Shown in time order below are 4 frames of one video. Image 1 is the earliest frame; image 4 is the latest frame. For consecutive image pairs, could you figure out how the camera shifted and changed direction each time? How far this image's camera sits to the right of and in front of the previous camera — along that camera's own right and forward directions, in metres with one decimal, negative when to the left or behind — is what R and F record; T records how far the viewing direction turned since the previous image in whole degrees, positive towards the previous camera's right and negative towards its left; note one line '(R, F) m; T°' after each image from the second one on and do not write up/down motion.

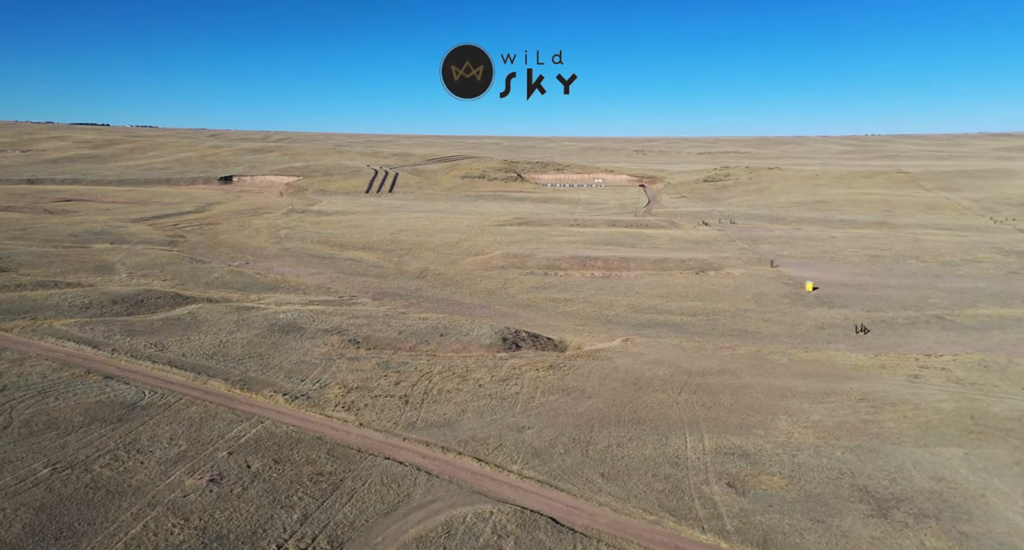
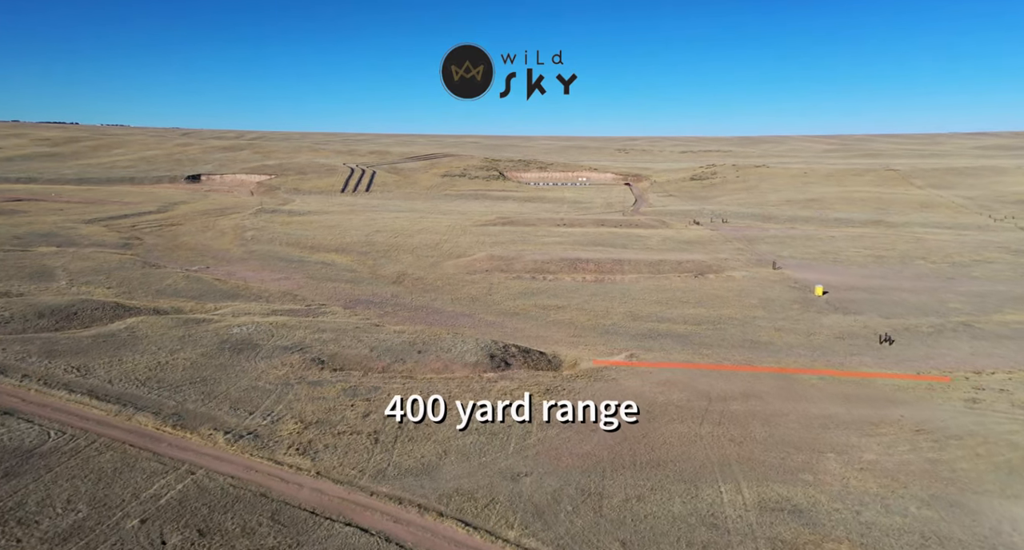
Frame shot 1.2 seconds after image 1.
(-0.2, +2.6) m; +2°
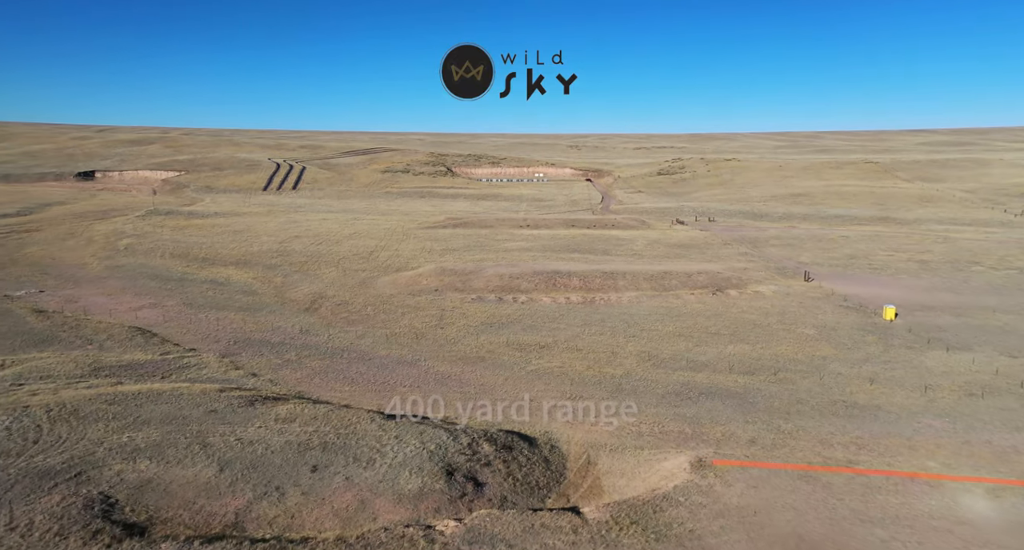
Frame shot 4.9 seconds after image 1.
(-0.3, +8.1) m; +5°
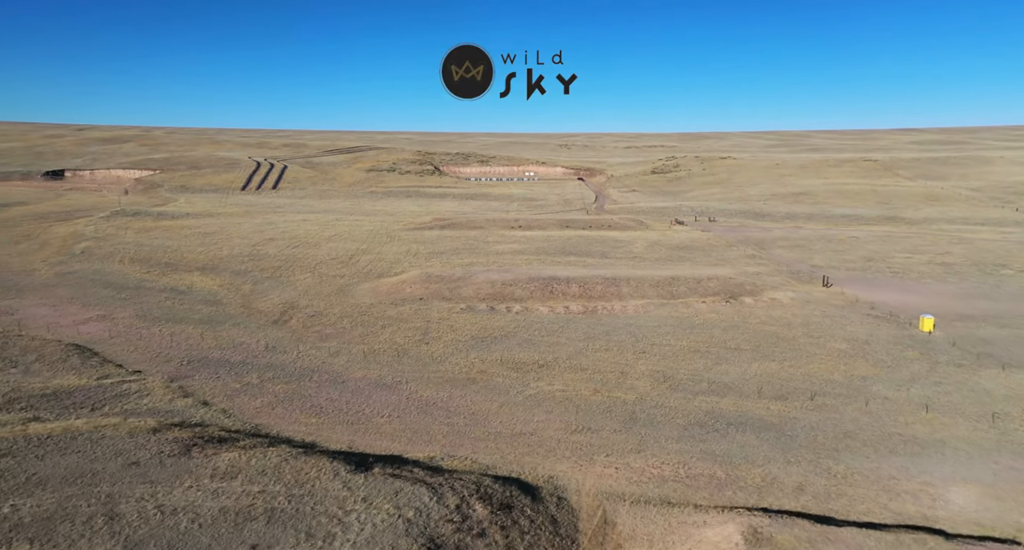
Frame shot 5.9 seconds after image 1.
(-0.1, +2.3) m; +1°
